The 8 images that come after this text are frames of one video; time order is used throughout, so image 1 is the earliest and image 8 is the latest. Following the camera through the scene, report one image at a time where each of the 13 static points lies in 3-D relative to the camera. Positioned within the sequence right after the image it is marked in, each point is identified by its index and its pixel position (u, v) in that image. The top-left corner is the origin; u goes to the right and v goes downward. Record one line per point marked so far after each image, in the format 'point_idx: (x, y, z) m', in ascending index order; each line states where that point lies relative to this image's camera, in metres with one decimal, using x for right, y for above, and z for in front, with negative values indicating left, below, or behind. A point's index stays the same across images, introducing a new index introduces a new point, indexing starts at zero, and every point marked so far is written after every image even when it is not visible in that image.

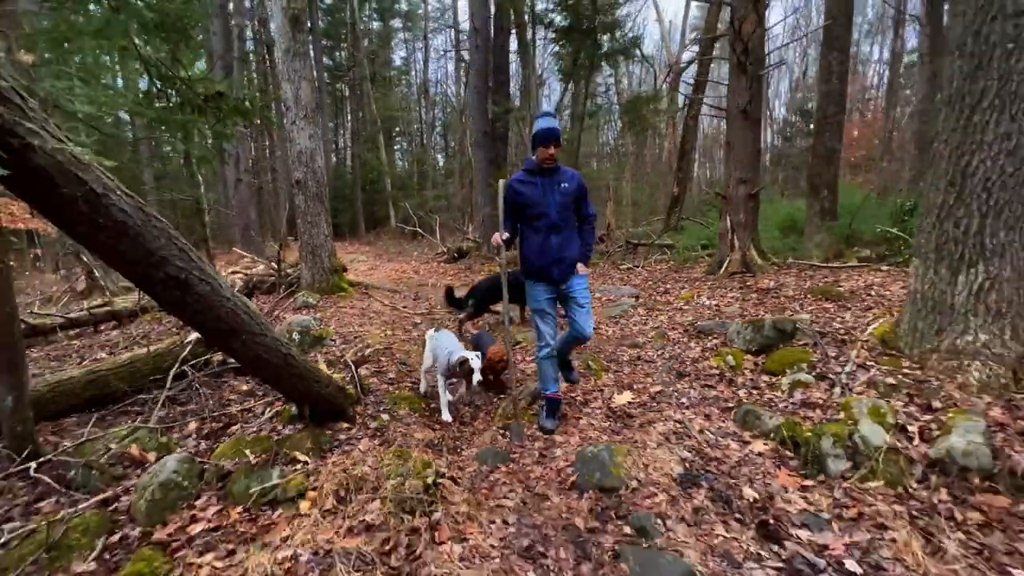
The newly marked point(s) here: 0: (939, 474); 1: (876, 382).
0: (+2.6, -1.1, +2.7) m
1: (+2.9, -0.7, +3.6) m
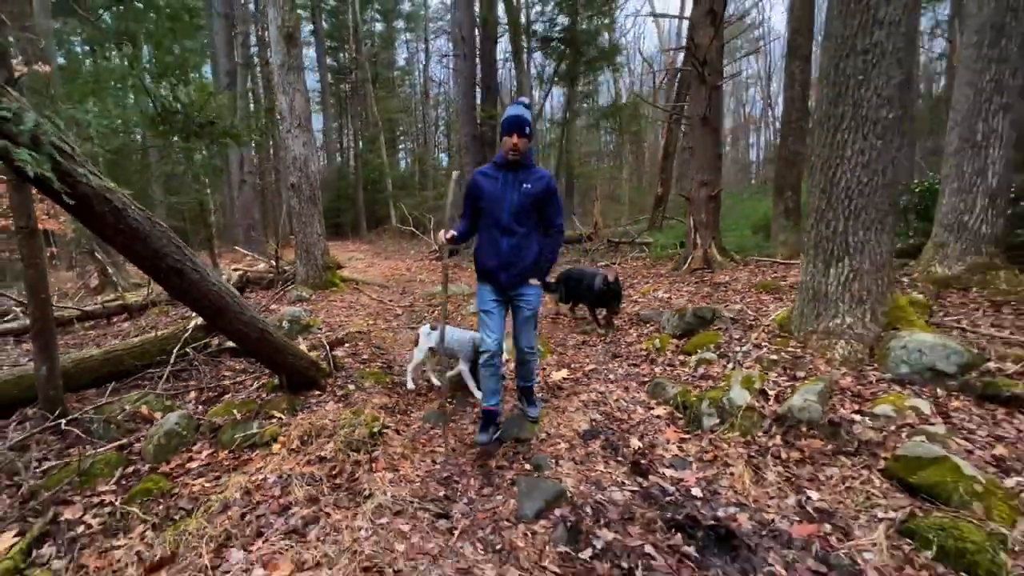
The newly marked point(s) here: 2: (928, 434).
0: (+2.0, -1.0, +3.3) m
1: (+2.4, -0.6, +4.2) m
2: (+2.7, -0.9, +2.9) m
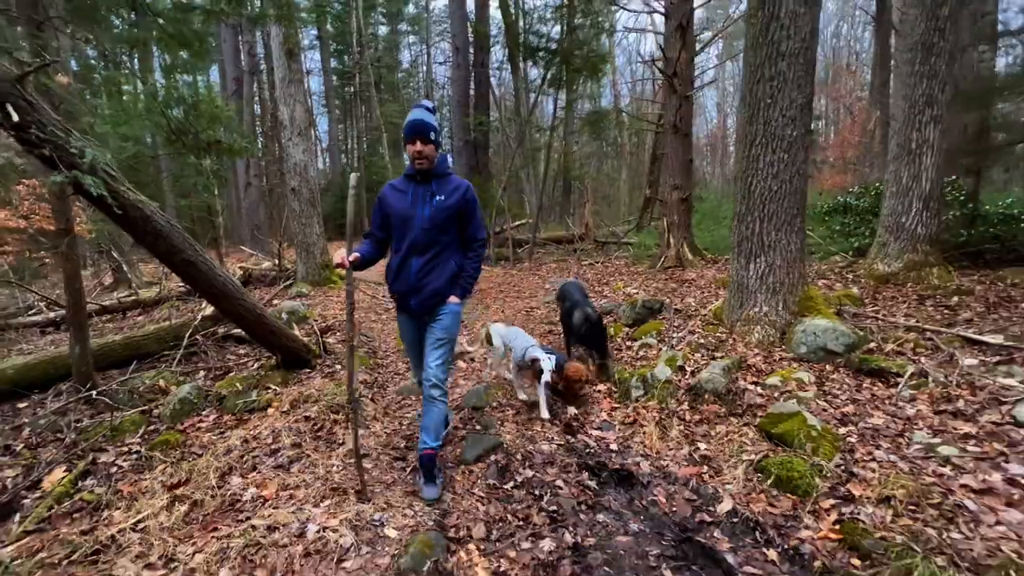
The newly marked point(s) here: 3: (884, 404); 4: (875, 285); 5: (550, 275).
0: (+1.6, -0.9, +4.0) m
1: (+2.0, -0.6, +4.9) m
2: (+2.3, -0.9, +3.6) m
3: (+2.8, -0.9, +3.3) m
4: (+5.7, 0.0, +7.1) m
5: (+1.0, +0.3, +11.0) m
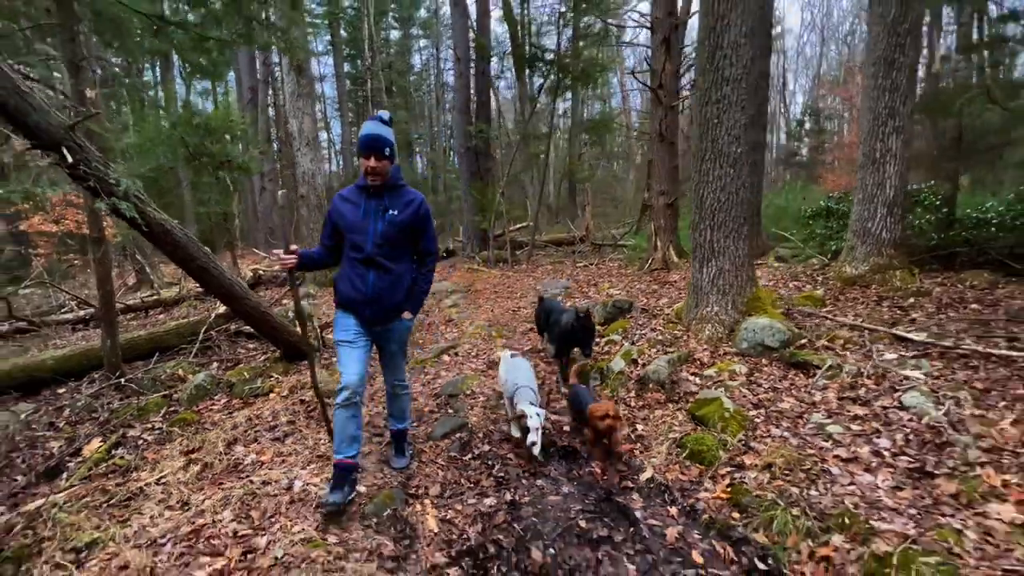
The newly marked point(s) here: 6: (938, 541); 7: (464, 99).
0: (+1.3, -1.0, +4.5) m
1: (+1.7, -0.6, +5.4) m
2: (+2.0, -0.9, +4.1) m
3: (+2.5, -0.9, +3.8) m
4: (+5.5, 0.0, +7.5) m
5: (+0.9, +0.3, +11.5) m
6: (+2.1, -1.2, +2.2) m
7: (-1.6, +6.2, +14.7) m
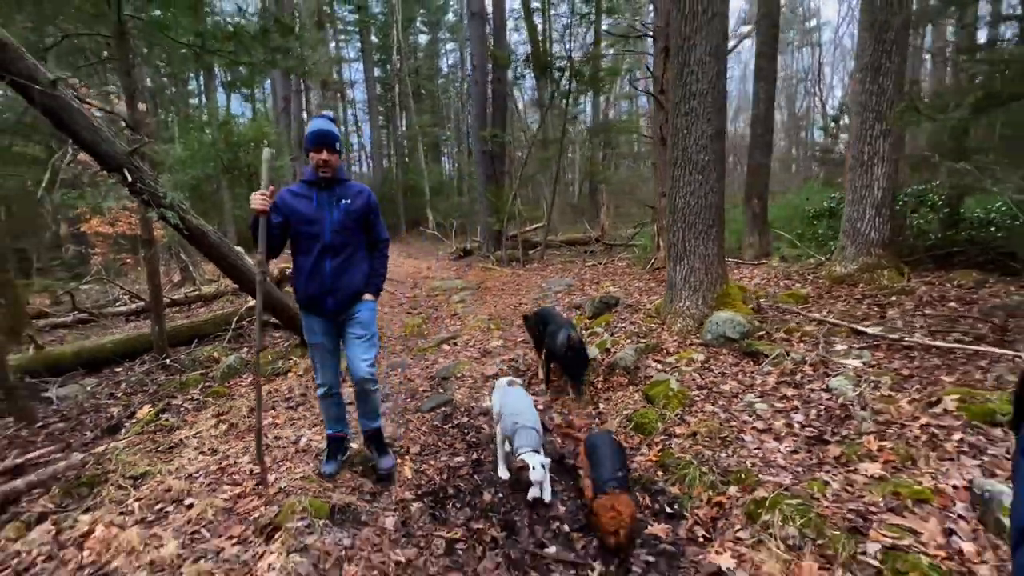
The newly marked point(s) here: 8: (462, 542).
0: (+1.1, -0.9, +5.0) m
1: (+1.5, -0.5, +5.9) m
2: (+1.7, -0.8, +4.5) m
3: (+2.2, -0.8, +4.3) m
4: (+5.5, 0.0, +7.7) m
5: (+1.1, +0.4, +12.0) m
6: (+1.8, -1.2, +2.7) m
7: (-1.1, +6.3, +15.4) m
8: (-0.3, -1.5, +2.7) m
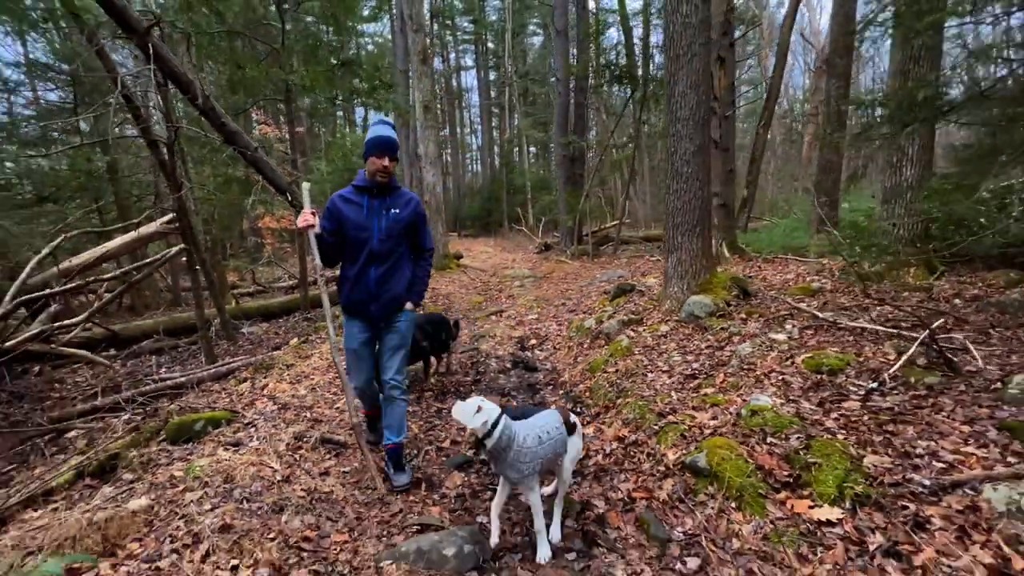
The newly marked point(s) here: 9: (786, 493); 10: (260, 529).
0: (+1.2, -0.7, +6.6) m
1: (+1.9, -0.3, +7.3) m
2: (+1.7, -0.6, +6.0) m
3: (+2.2, -0.7, +5.6) m
4: (+6.2, +0.1, +8.1) m
5: (+3.0, +0.6, +13.4) m
6: (+1.4, -1.0, +4.2) m
7: (+1.9, +6.7, +17.1) m
8: (-0.7, -1.3, +4.6) m
9: (+1.6, -1.2, +2.7) m
10: (-1.5, -1.4, +2.6) m
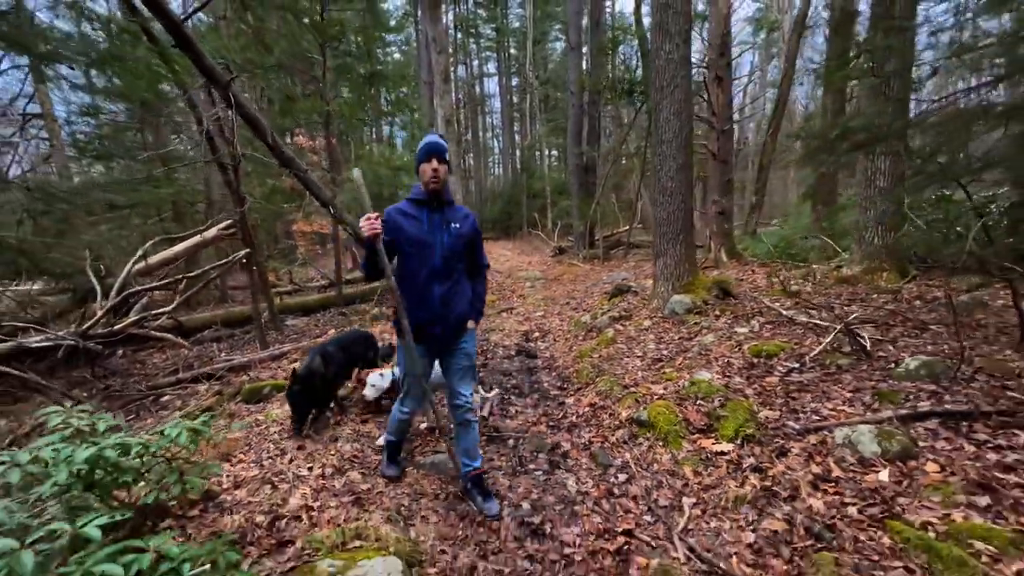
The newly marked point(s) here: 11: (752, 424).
0: (+1.3, -0.7, +7.6) m
1: (+2.0, -0.3, +8.3) m
2: (+1.8, -0.6, +6.9) m
3: (+2.2, -0.7, +6.6) m
4: (+6.3, +0.1, +8.9) m
5: (+3.4, +0.6, +14.3) m
6: (+1.3, -1.0, +5.2) m
7: (+2.6, +6.6, +18.1) m
8: (-0.7, -1.2, +5.7) m
9: (+1.5, -1.2, +3.6) m
10: (-1.6, -1.3, +3.7) m
11: (+1.9, -1.1, +3.6) m
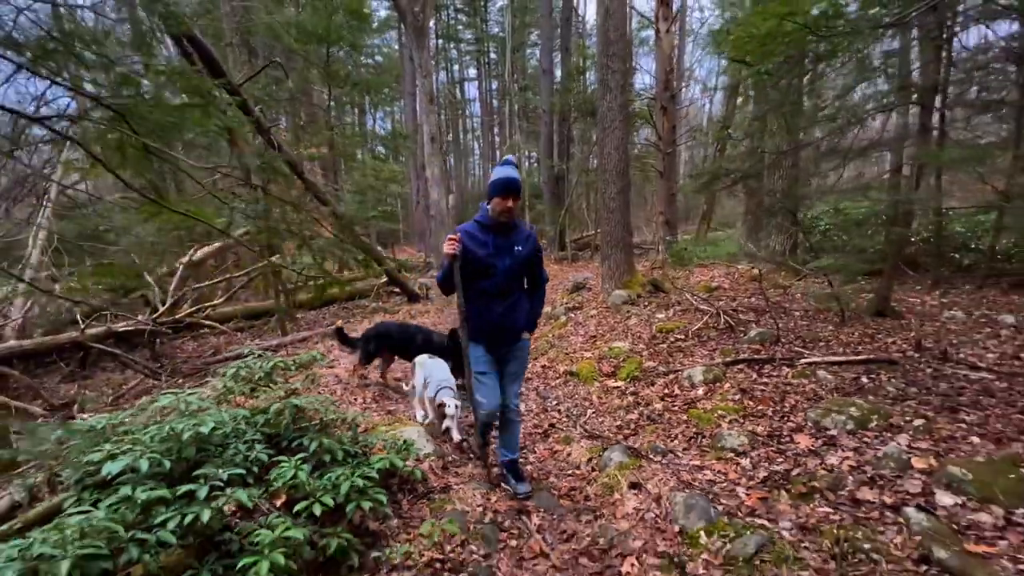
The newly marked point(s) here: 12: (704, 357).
0: (+0.8, -0.6, +9.6) m
1: (+1.5, -0.3, +10.3) m
2: (+1.3, -0.6, +9.0) m
3: (+1.7, -0.6, +8.6) m
4: (+5.8, +0.2, +11.1) m
5: (+2.6, +0.7, +16.4) m
6: (+0.9, -0.9, +7.2) m
7: (+1.6, +6.7, +20.1) m
8: (-1.1, -1.2, +7.7) m
9: (+1.2, -1.1, +5.7) m
10: (-1.9, -1.3, +5.6) m
11: (+1.6, -1.0, +5.6) m
12: (+2.5, -0.9, +5.8) m
